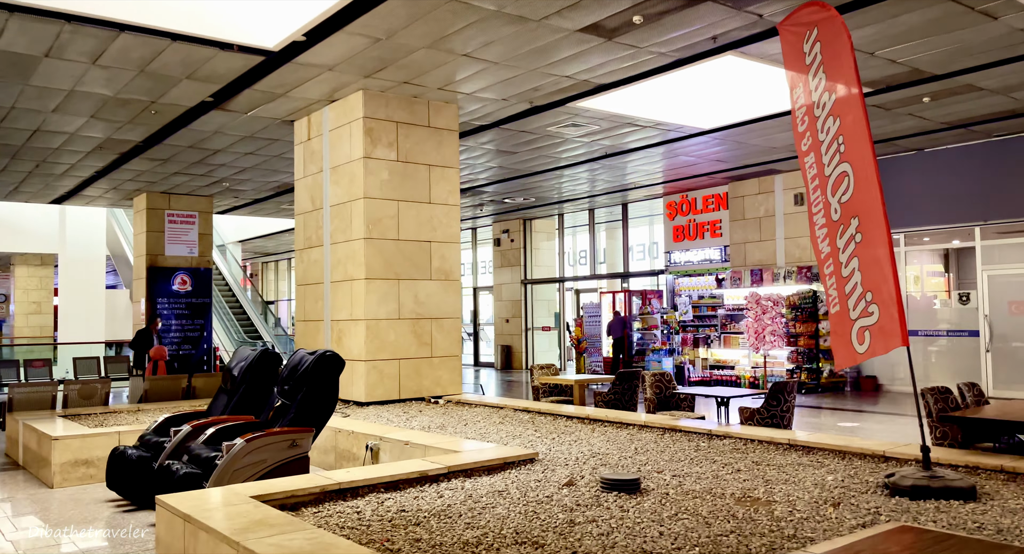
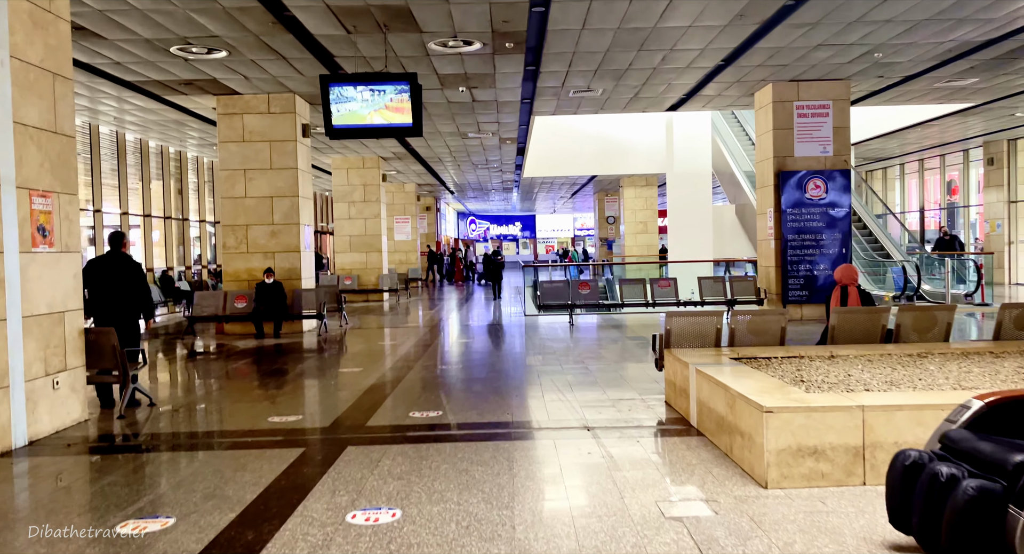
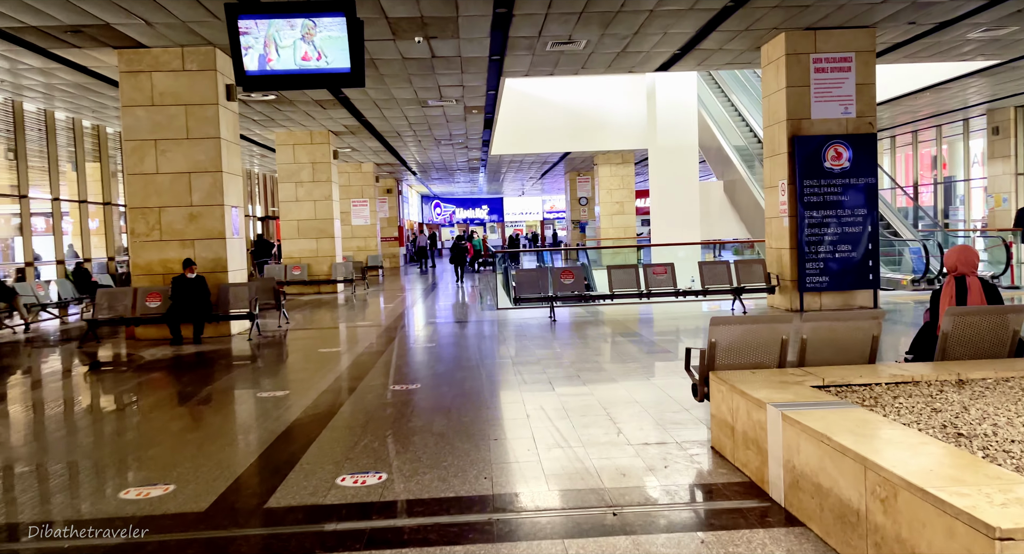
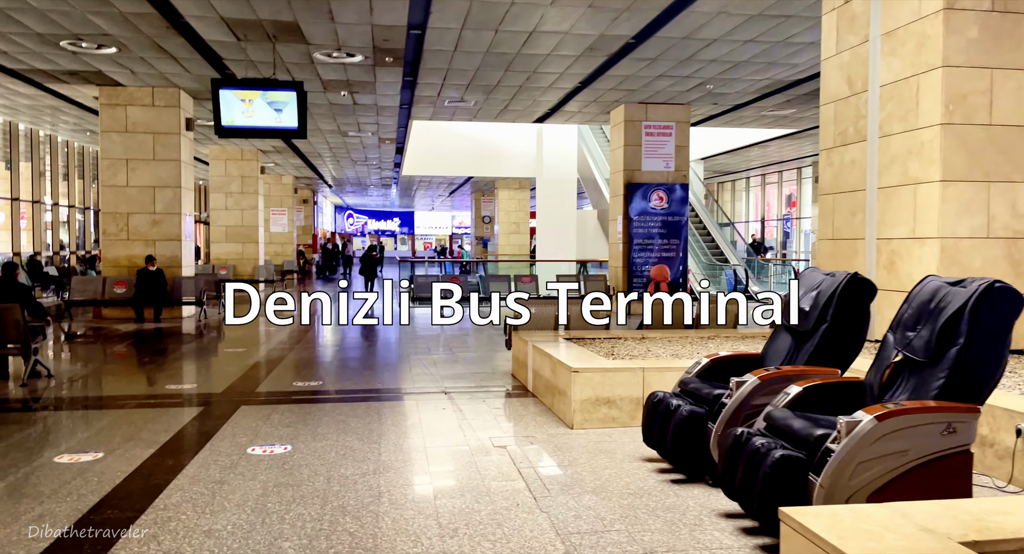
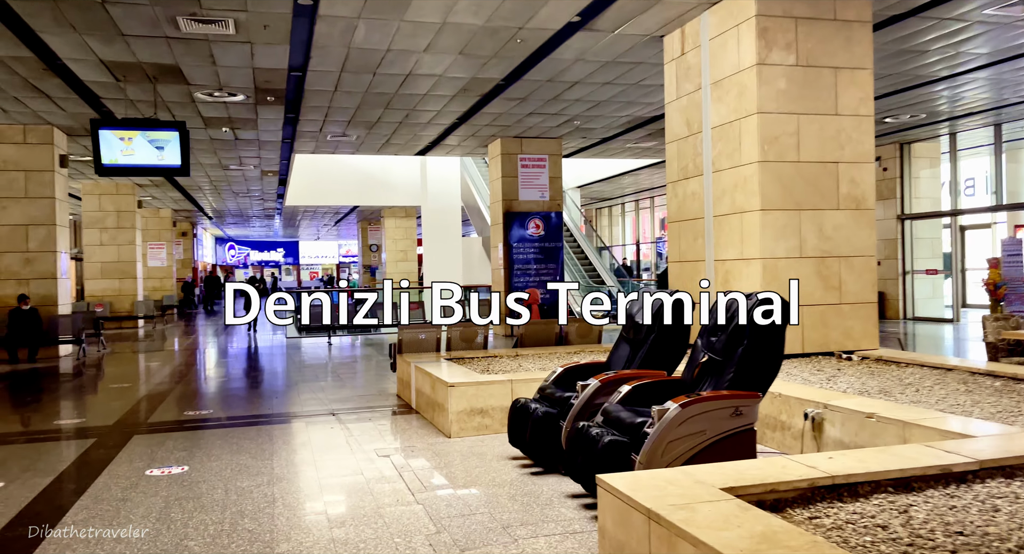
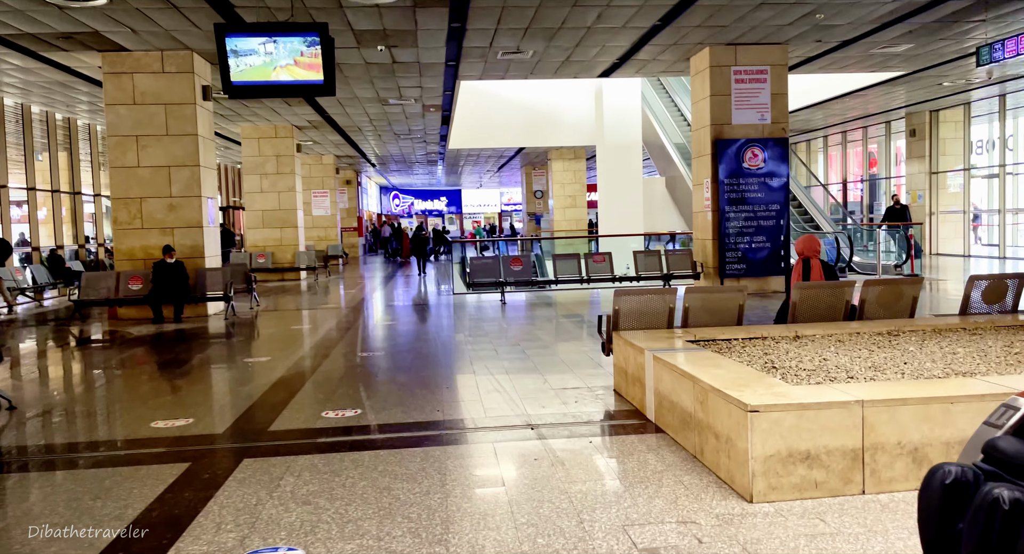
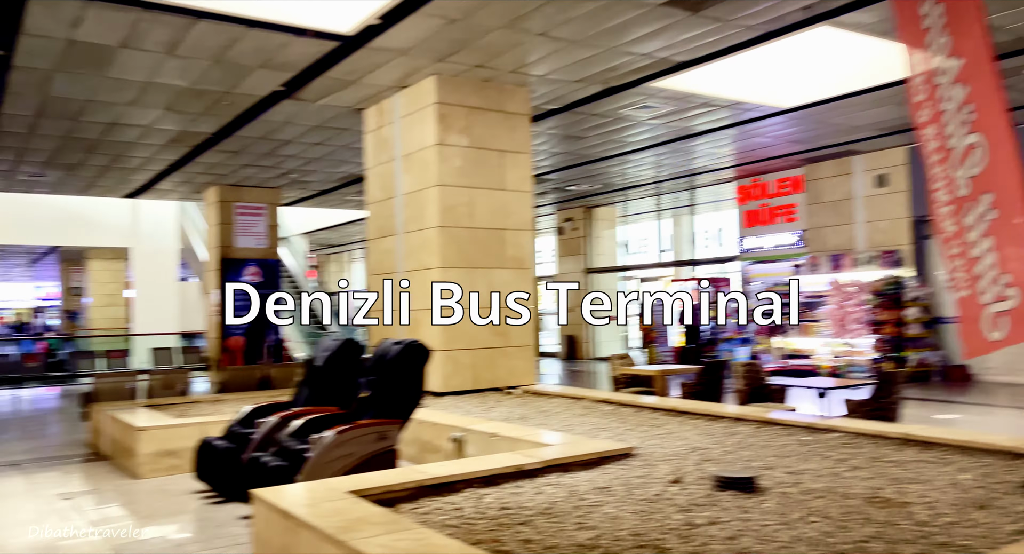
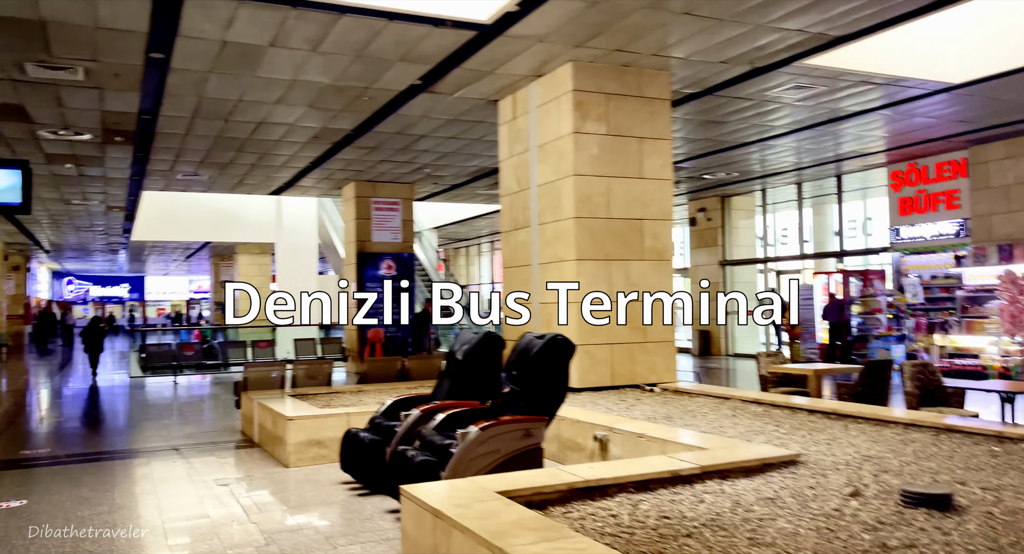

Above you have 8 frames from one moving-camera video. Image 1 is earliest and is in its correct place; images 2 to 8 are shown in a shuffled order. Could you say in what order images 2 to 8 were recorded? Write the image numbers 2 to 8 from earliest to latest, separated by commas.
7, 8, 5, 4, 2, 6, 3
